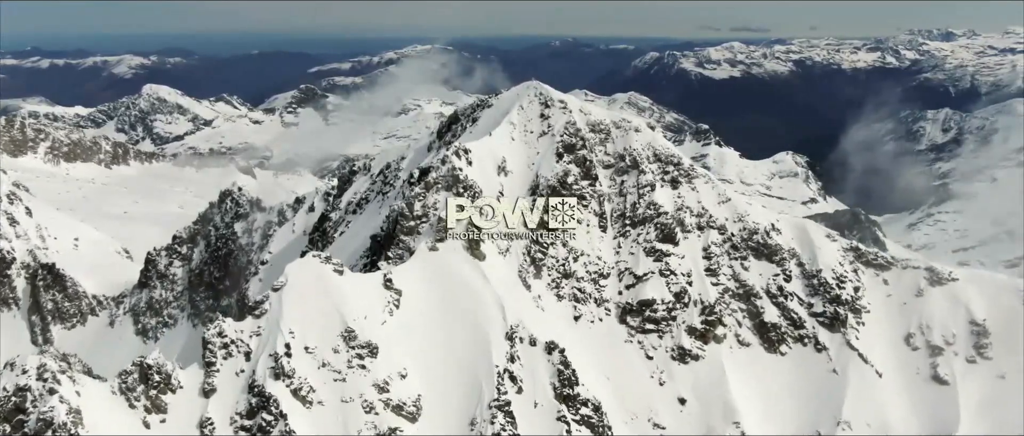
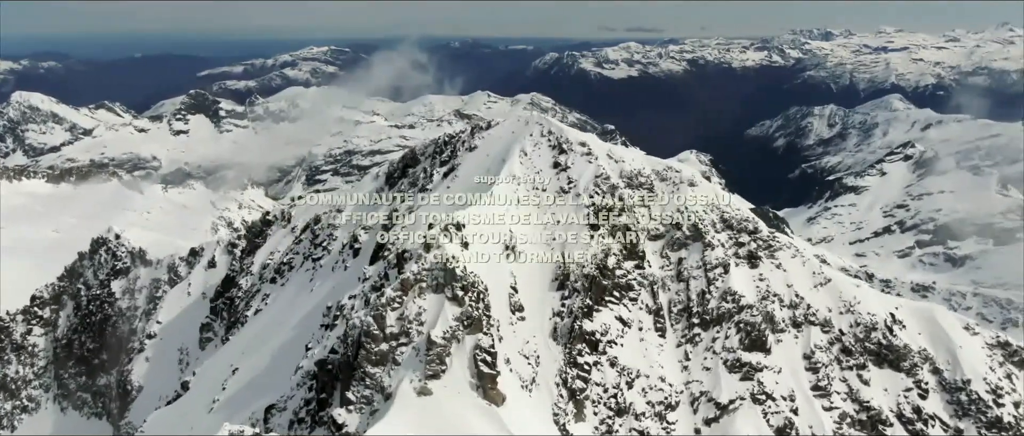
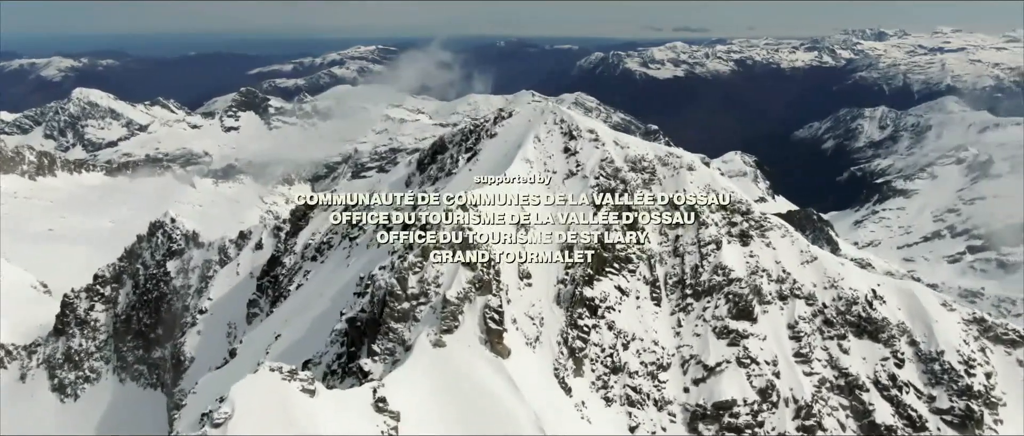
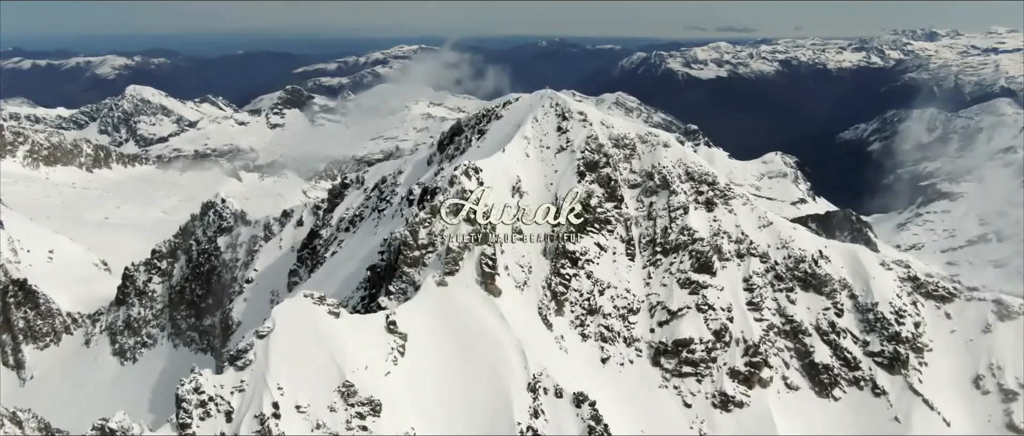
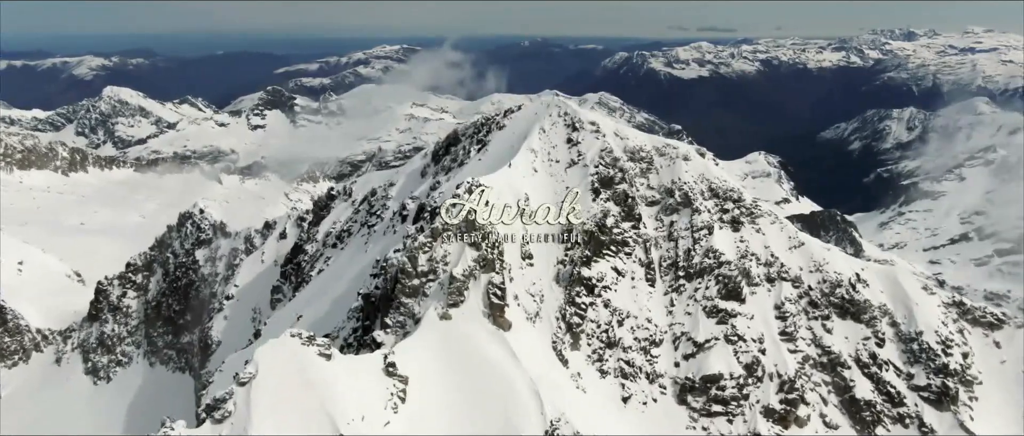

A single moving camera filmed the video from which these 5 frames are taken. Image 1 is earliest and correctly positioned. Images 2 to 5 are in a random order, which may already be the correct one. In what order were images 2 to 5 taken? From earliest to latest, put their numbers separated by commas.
4, 5, 3, 2
